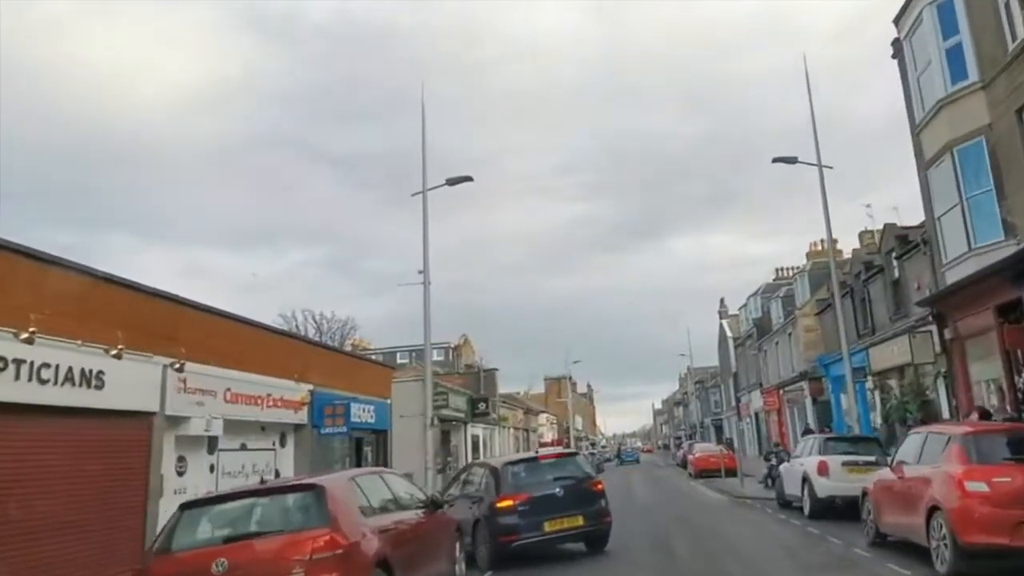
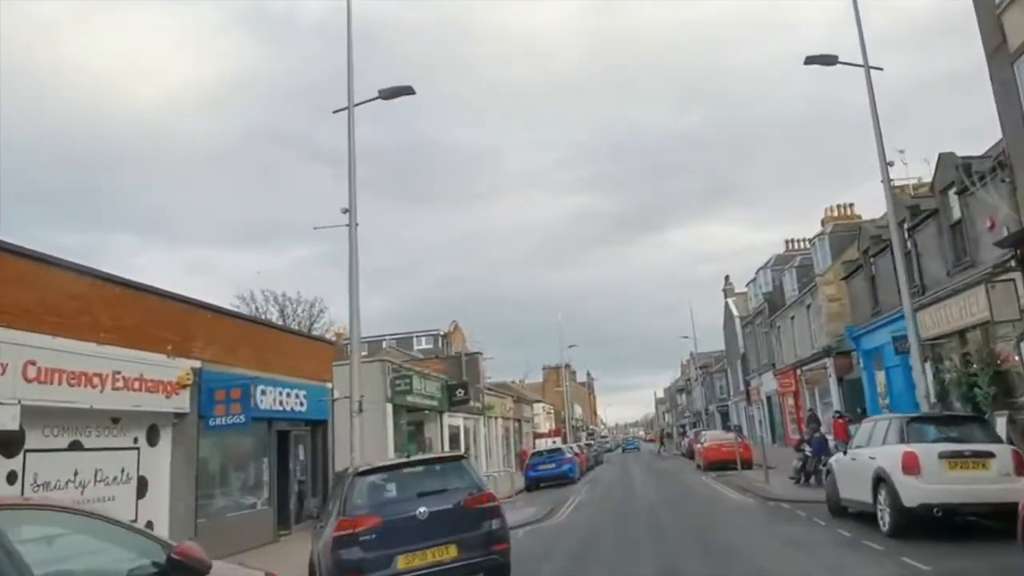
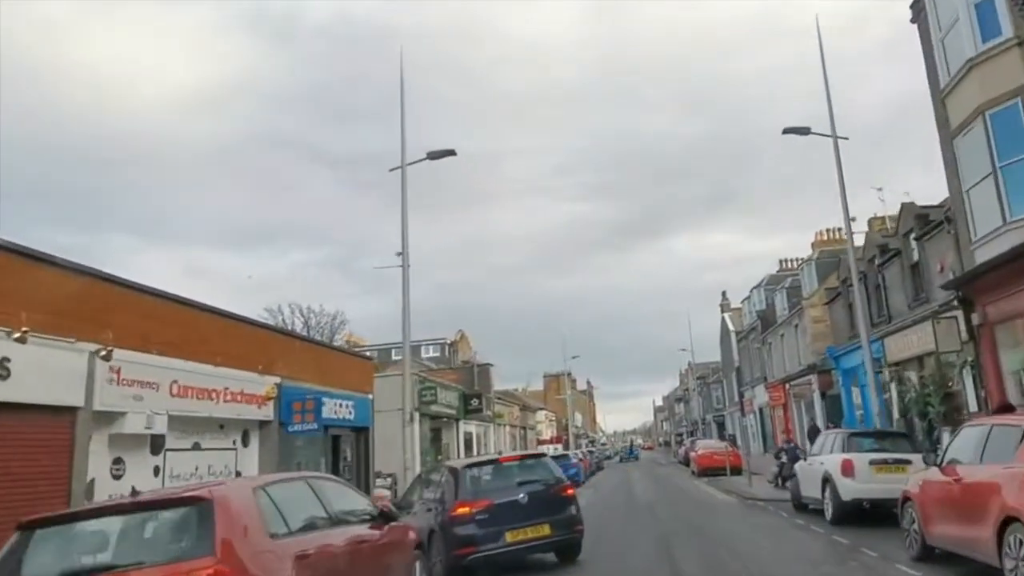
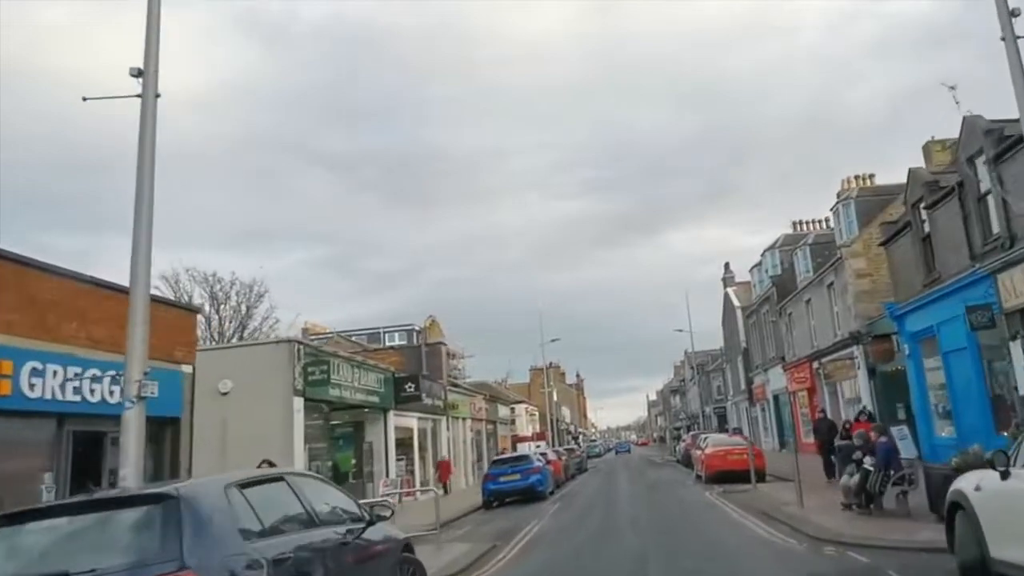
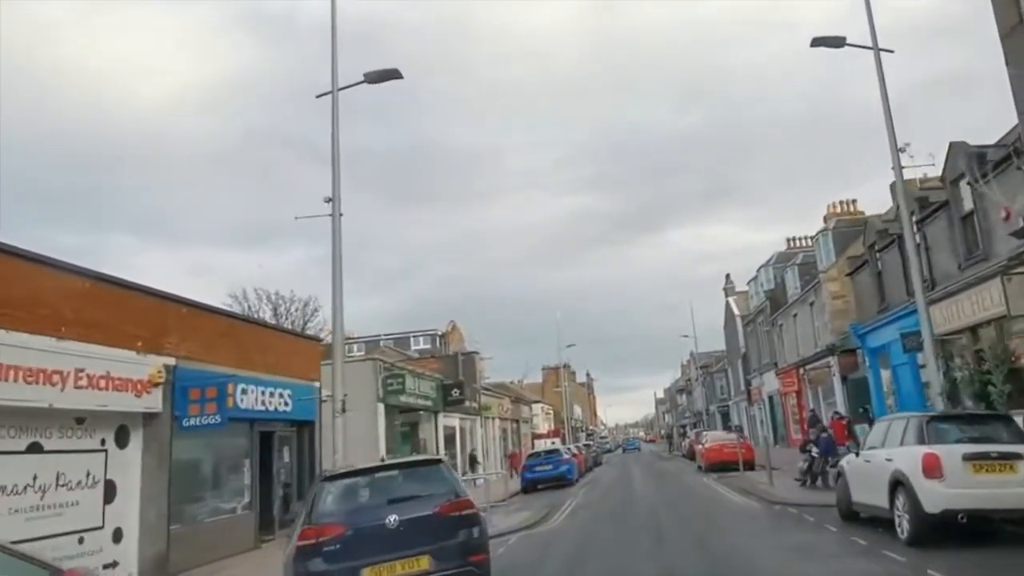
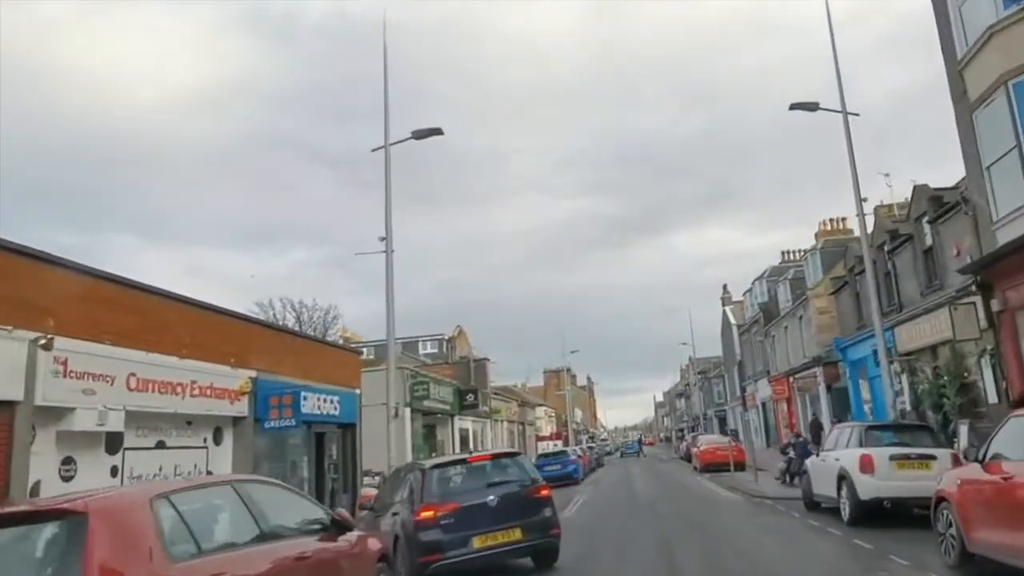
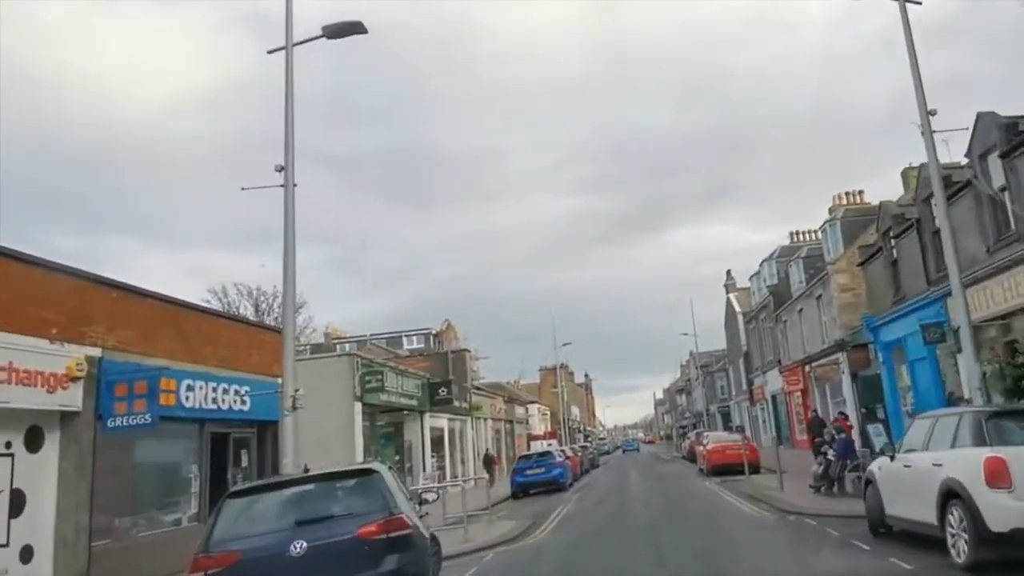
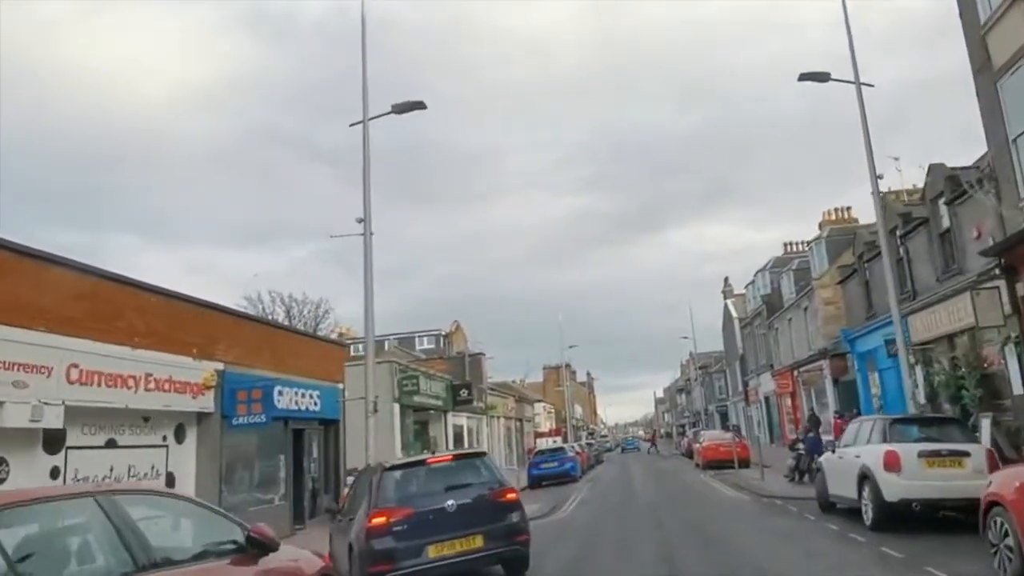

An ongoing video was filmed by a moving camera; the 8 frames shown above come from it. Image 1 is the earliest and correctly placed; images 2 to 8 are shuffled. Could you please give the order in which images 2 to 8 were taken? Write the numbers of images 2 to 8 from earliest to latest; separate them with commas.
3, 6, 8, 2, 5, 7, 4
